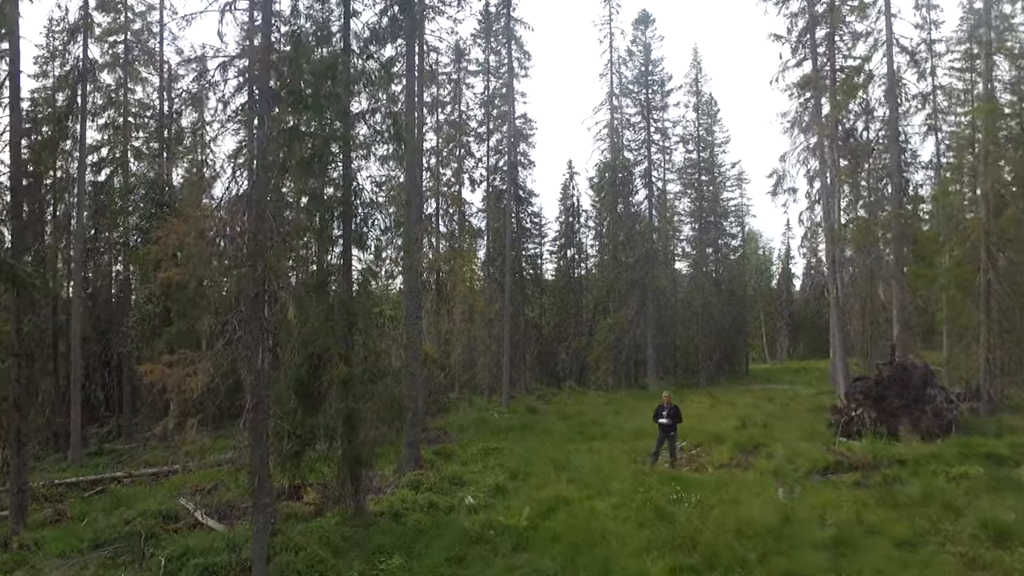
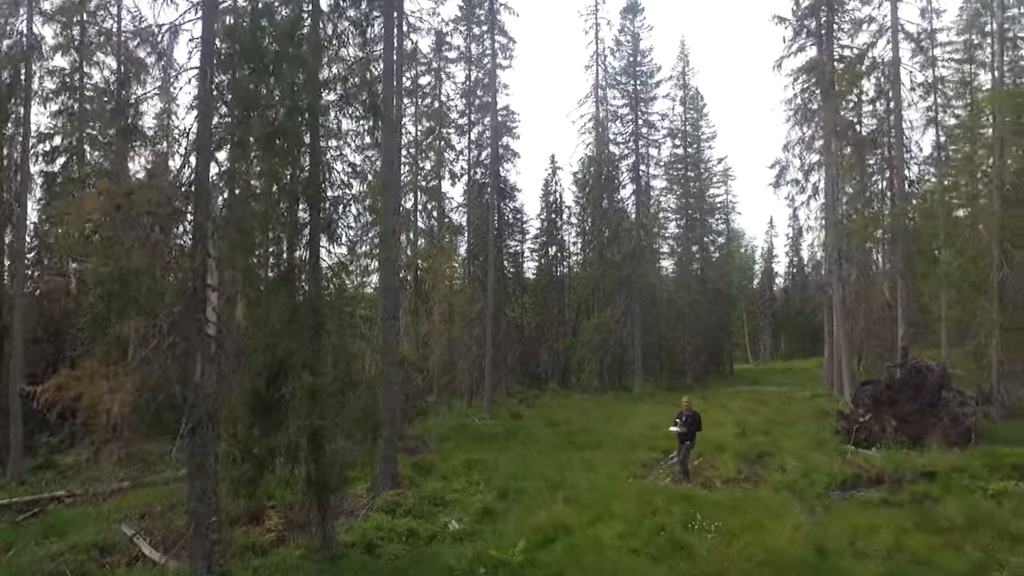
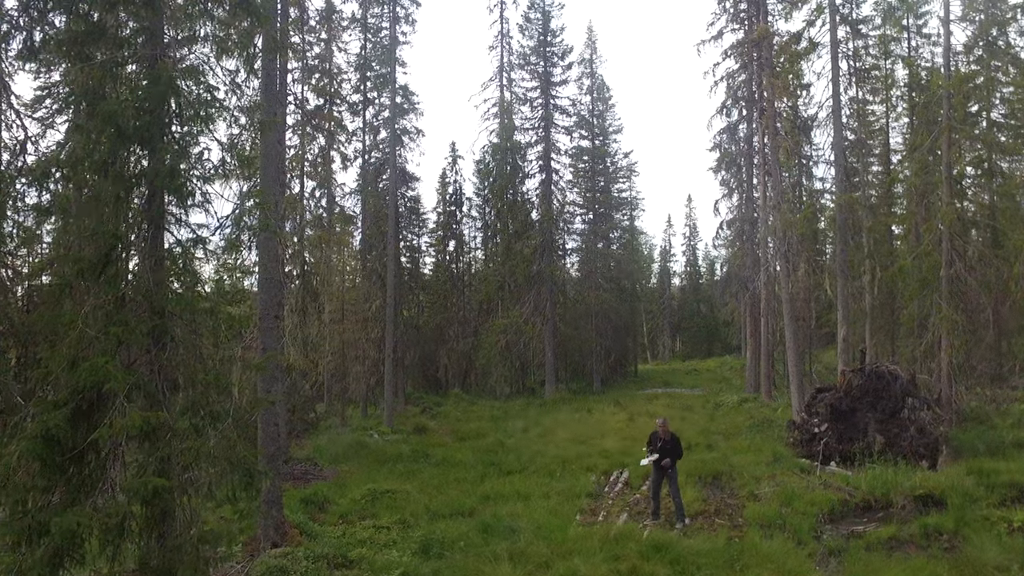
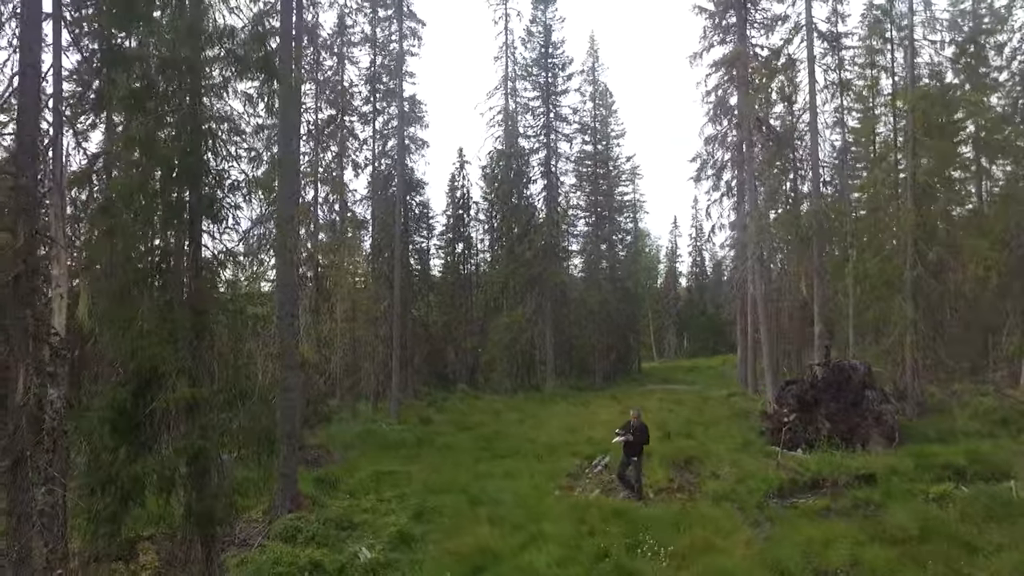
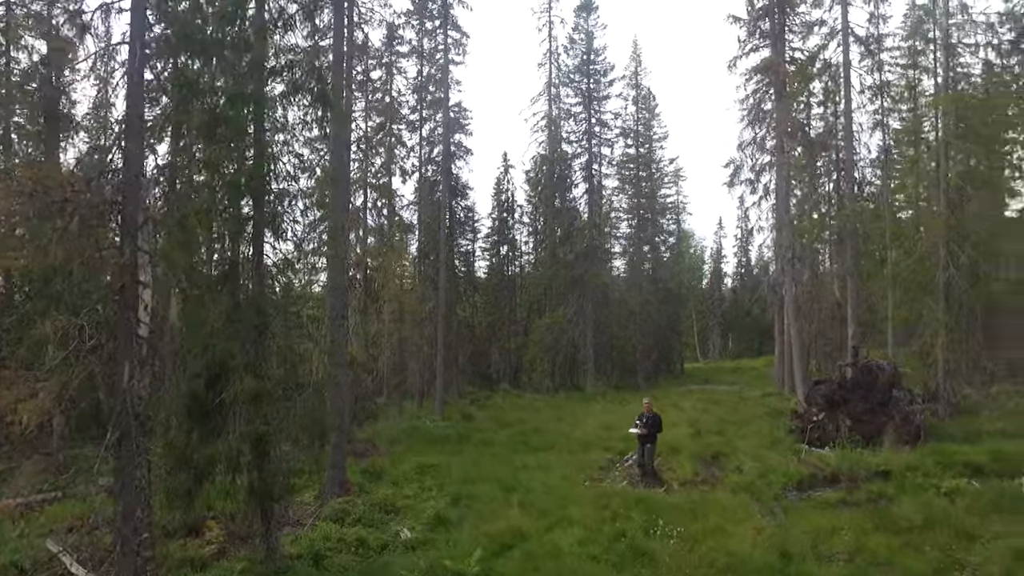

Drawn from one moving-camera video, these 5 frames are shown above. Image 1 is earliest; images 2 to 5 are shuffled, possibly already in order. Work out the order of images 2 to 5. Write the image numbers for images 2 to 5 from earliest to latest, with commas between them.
2, 5, 4, 3
